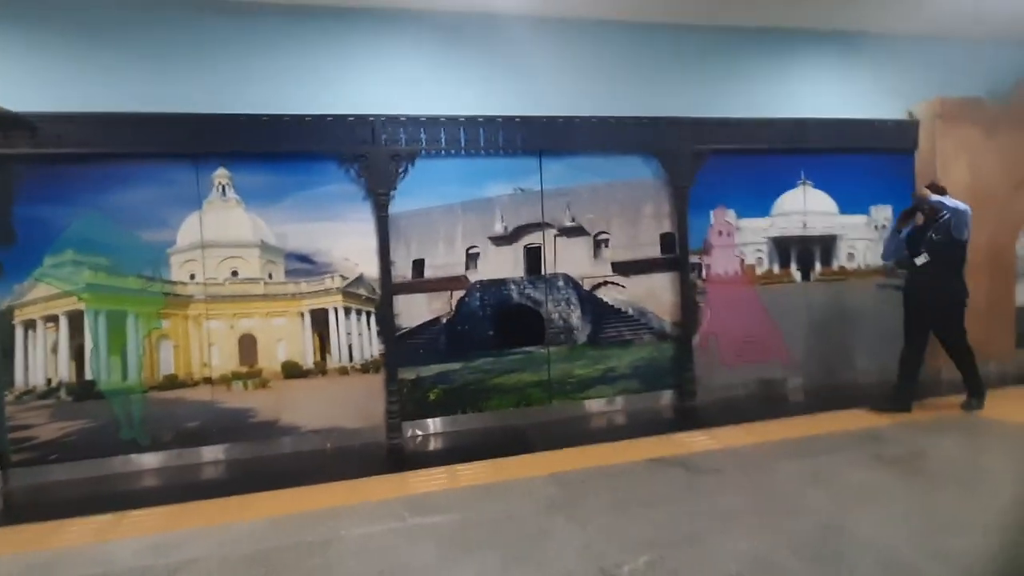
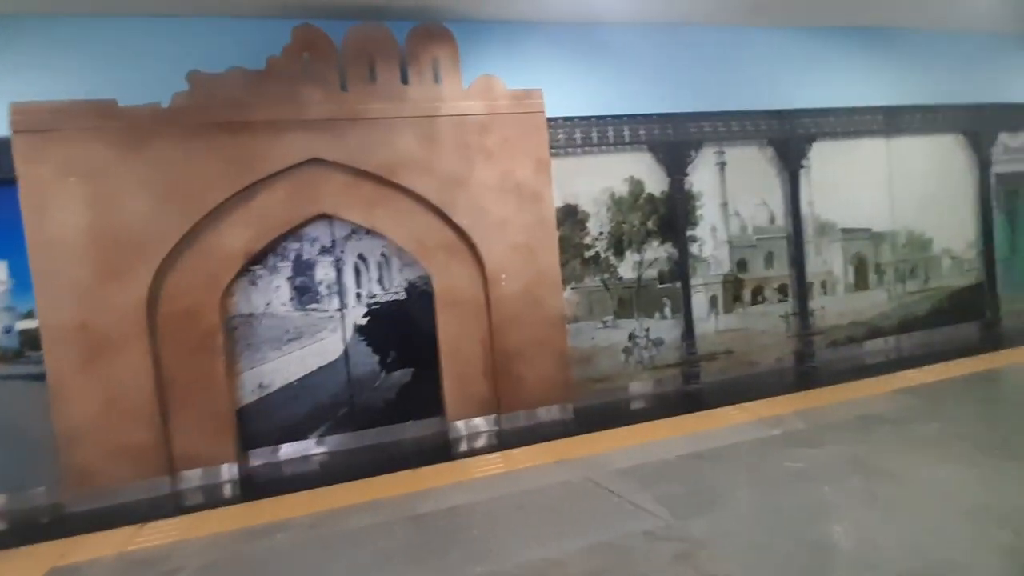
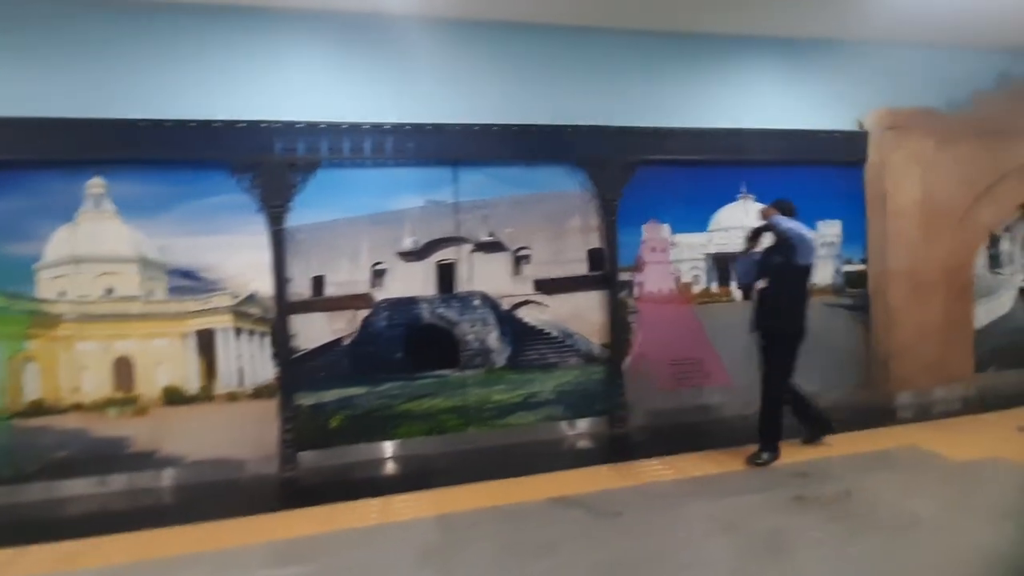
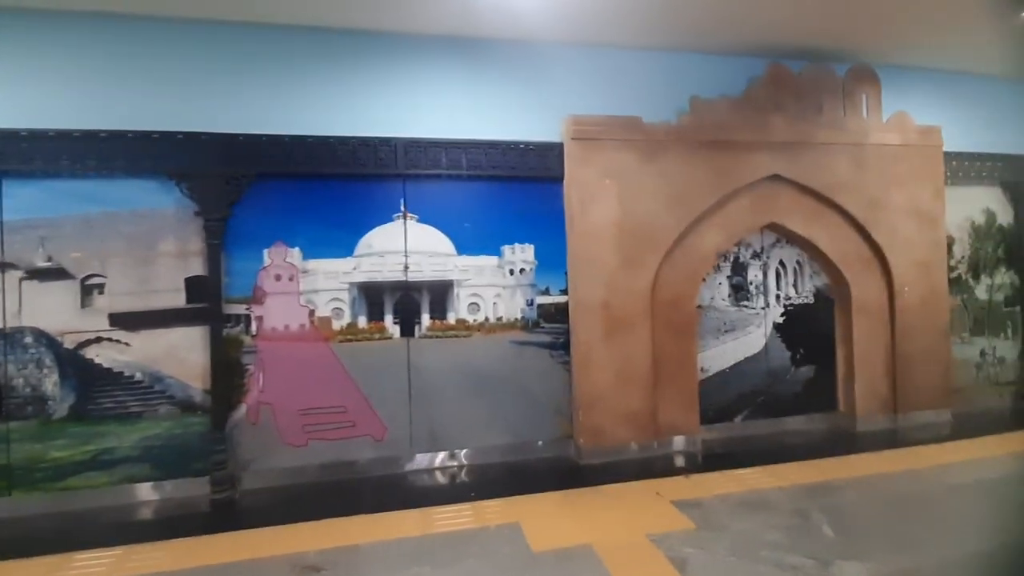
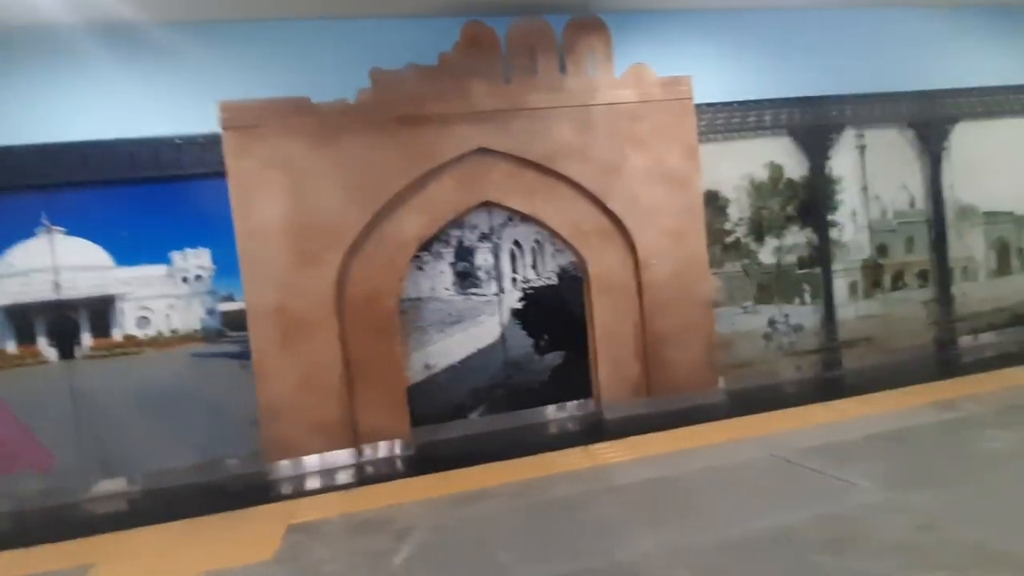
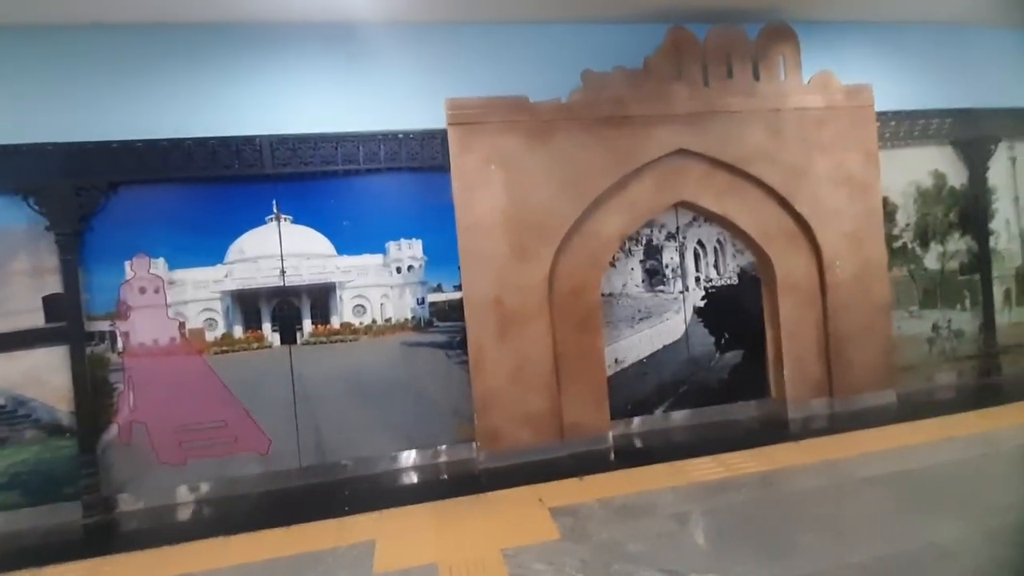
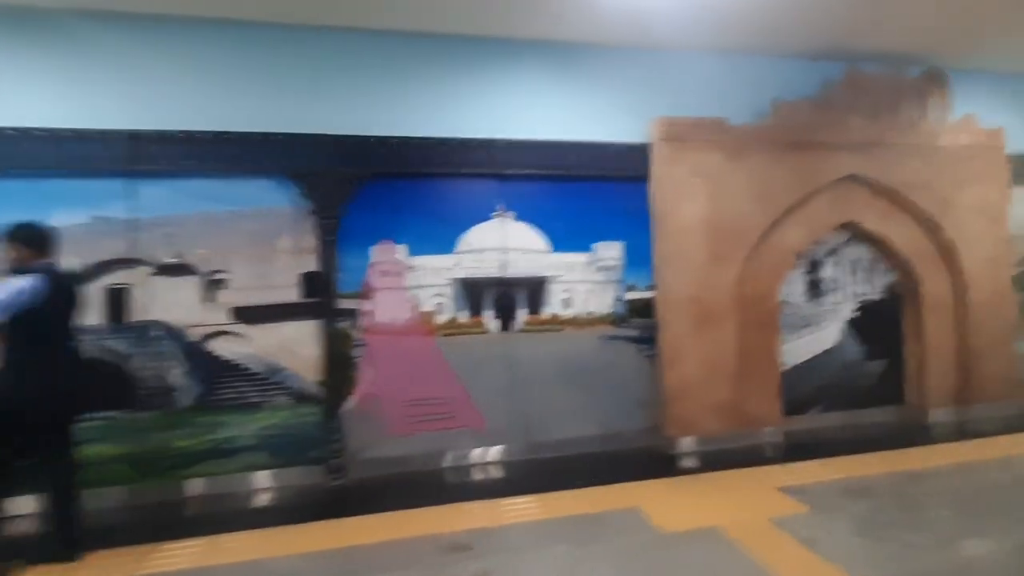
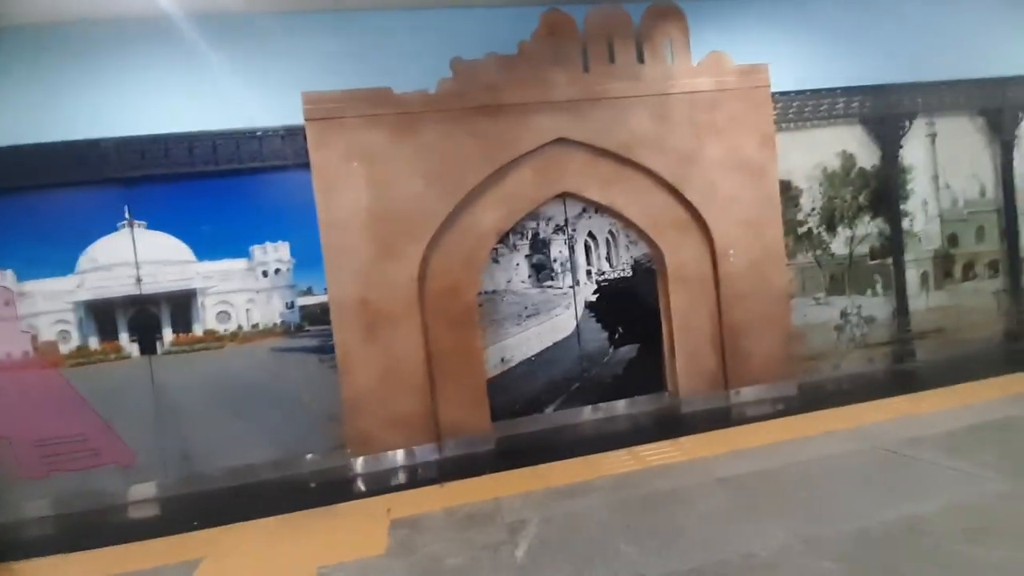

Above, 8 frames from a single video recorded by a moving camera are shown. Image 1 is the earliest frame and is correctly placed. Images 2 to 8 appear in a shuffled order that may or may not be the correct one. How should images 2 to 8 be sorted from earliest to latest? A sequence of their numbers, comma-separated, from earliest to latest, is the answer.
3, 7, 4, 6, 8, 5, 2
